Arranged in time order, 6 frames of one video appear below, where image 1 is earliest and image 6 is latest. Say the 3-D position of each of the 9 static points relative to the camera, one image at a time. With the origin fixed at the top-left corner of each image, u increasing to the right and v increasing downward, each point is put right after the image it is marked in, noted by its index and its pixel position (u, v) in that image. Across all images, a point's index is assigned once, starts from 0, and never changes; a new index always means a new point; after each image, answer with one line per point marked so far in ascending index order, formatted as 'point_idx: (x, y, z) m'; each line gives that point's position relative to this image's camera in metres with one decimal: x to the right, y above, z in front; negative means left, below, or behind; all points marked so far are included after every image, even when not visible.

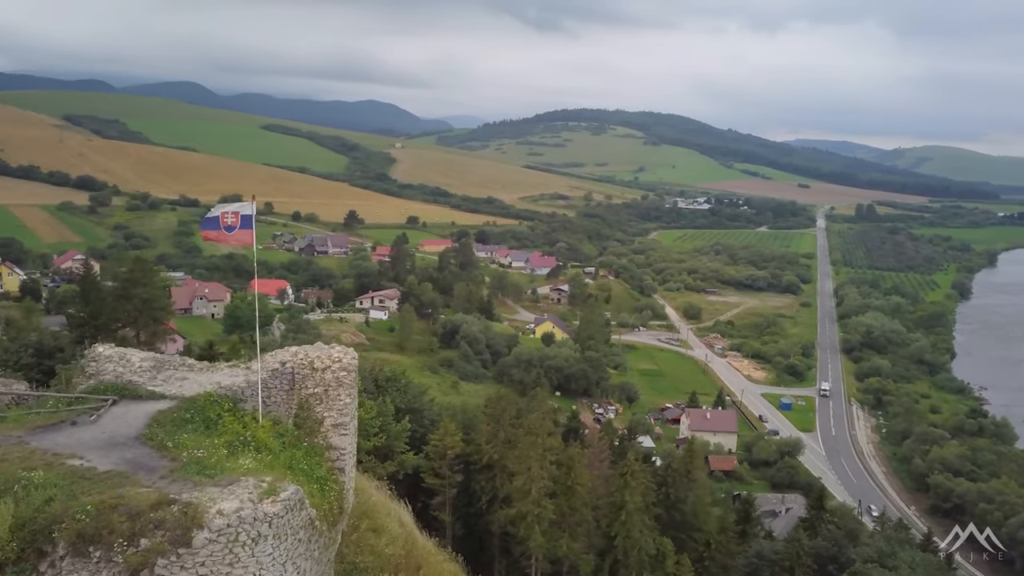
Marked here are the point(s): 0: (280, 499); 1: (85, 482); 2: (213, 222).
0: (-1.4, -1.3, +4.9) m
1: (-2.7, -1.2, +5.2) m
2: (-2.4, +0.5, +6.5) m
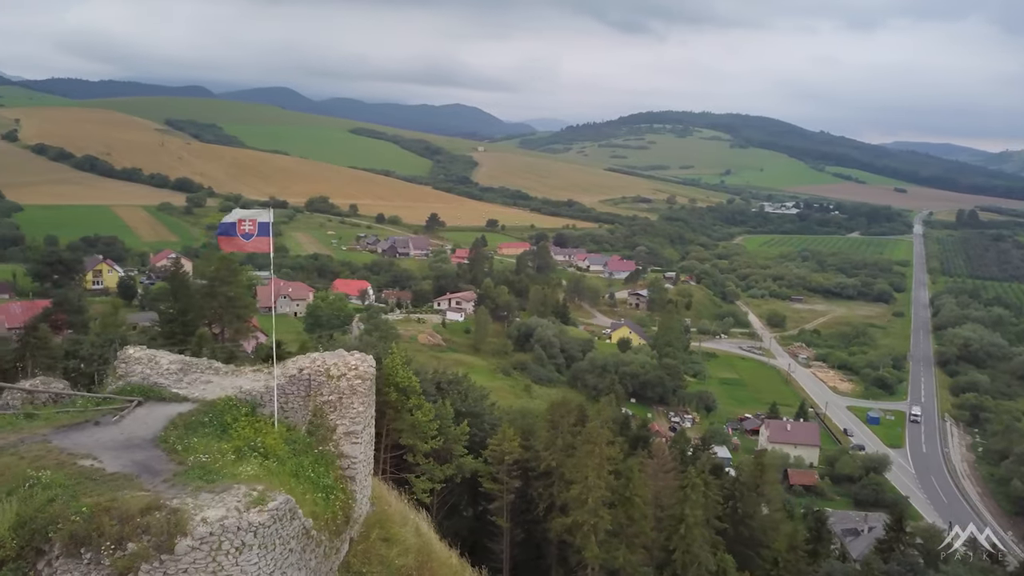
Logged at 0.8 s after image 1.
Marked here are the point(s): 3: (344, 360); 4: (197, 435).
0: (-1.5, -1.3, +5.0) m
1: (-2.8, -1.3, +5.4) m
2: (-2.3, +0.5, +6.6) m
3: (-1.5, -0.6, +7.0) m
4: (-2.4, -1.1, +6.4) m
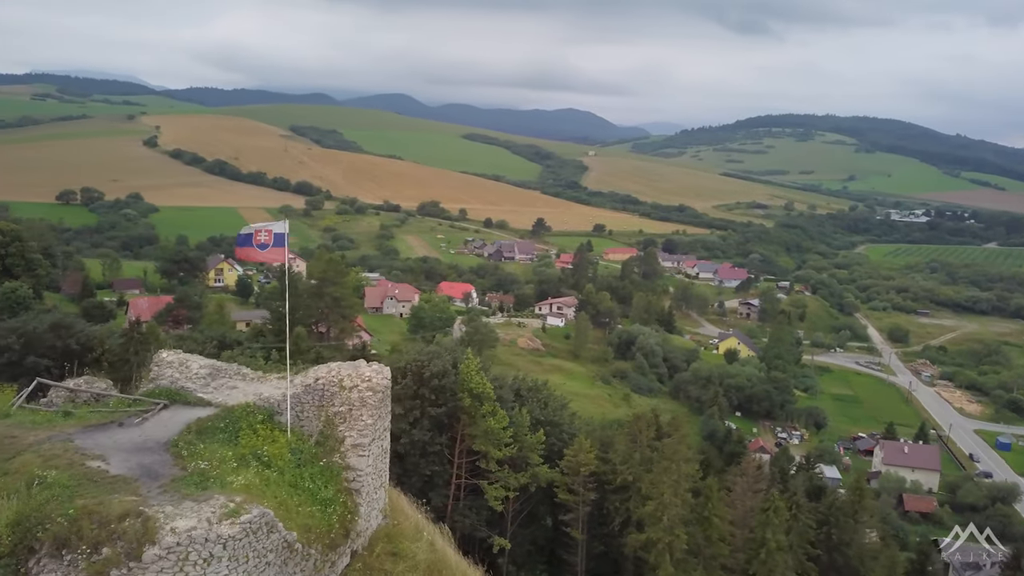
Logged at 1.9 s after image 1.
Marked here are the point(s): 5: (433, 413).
0: (-1.7, -1.4, +5.0) m
1: (-2.9, -1.3, +5.6) m
2: (-2.2, +0.4, +6.8) m
3: (-1.3, -0.7, +7.0) m
4: (-2.4, -1.2, +6.5) m
5: (-1.6, -2.6, +17.2) m
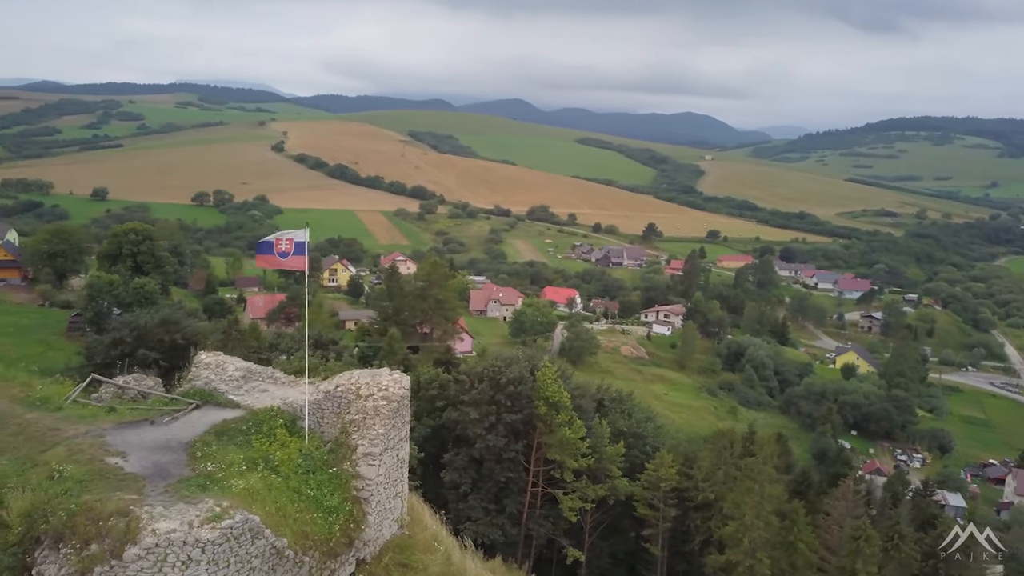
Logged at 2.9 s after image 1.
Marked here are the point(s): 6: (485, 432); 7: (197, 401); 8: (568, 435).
0: (-1.8, -1.5, +5.1) m
1: (-2.9, -1.4, +5.8) m
2: (-2.0, +0.3, +6.9) m
3: (-1.2, -0.8, +7.1) m
4: (-2.3, -1.3, +6.7) m
5: (0.0, -2.7, +17.1) m
6: (-0.5, -3.0, +17.3) m
7: (-2.9, -1.0, +7.4) m
8: (+1.3, -2.9, +16.3) m
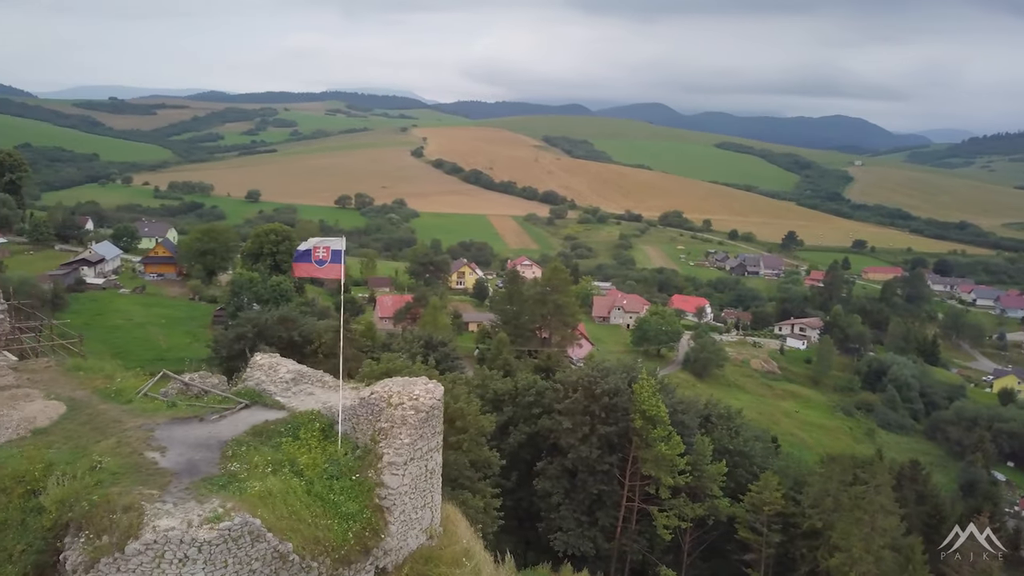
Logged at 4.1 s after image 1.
0: (-1.9, -1.5, +5.2) m
1: (-2.8, -1.4, +6.1) m
2: (-1.7, +0.3, +7.1) m
3: (-0.9, -0.9, +7.1) m
4: (-2.1, -1.3, +6.9) m
5: (+1.9, -2.9, +16.8) m
6: (+1.4, -3.2, +17.0) m
7: (-2.5, -1.1, +7.7) m
8: (+3.0, -3.1, +15.8) m
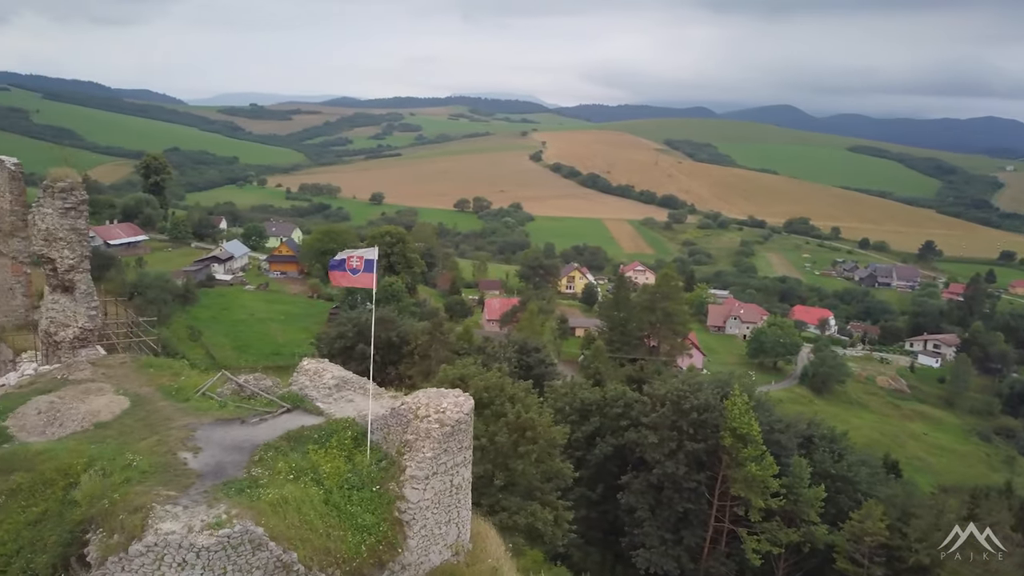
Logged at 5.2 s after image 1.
0: (-1.9, -1.6, +5.2) m
1: (-2.7, -1.4, +6.3) m
2: (-1.4, +0.2, +7.1) m
3: (-0.6, -1.0, +6.9) m
4: (-1.8, -1.4, +6.9) m
5: (+3.5, -3.1, +16.2) m
6: (+3.0, -3.4, +16.4) m
7: (-2.1, -1.1, +7.8) m
8: (+4.4, -3.3, +15.0) m
